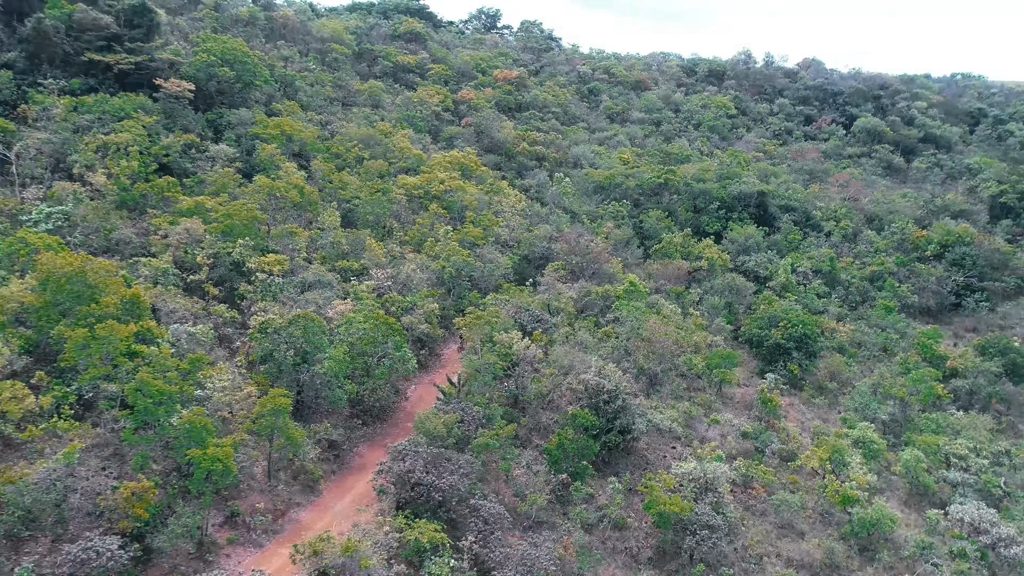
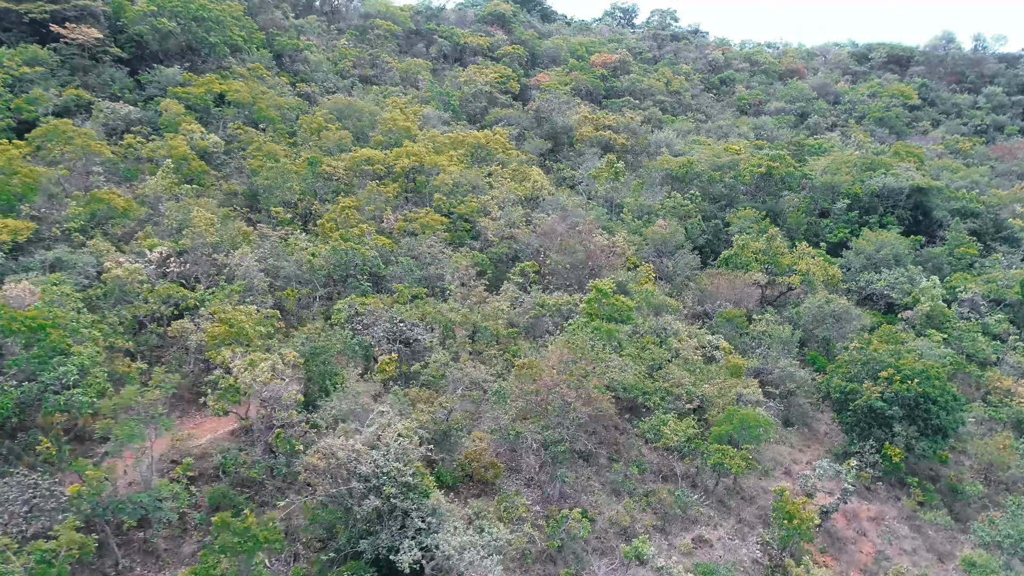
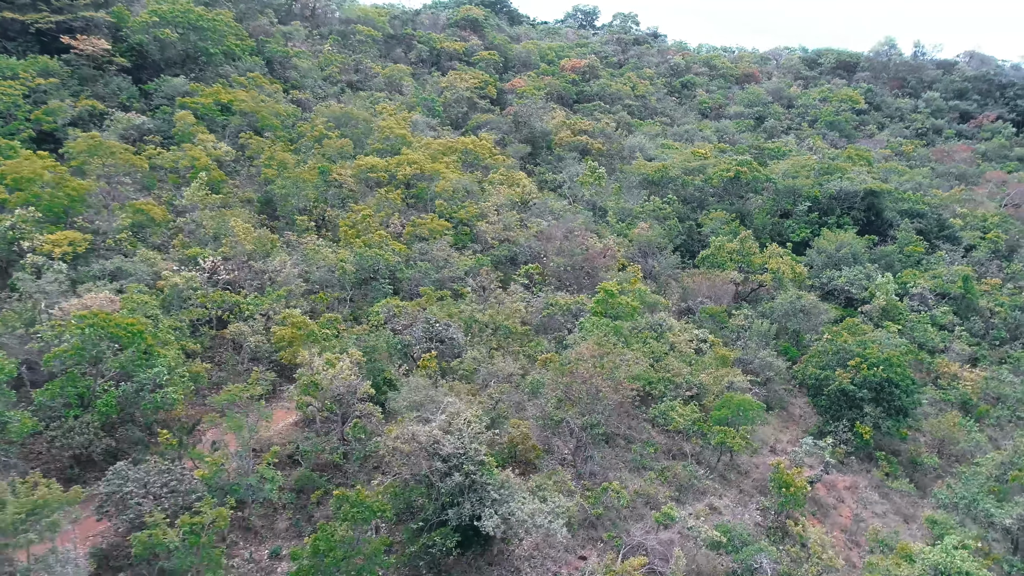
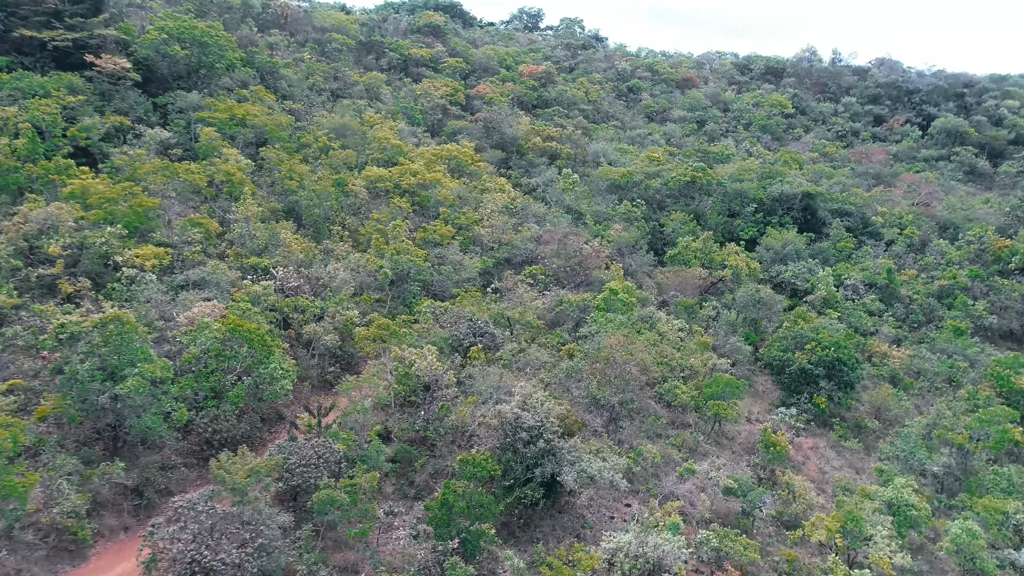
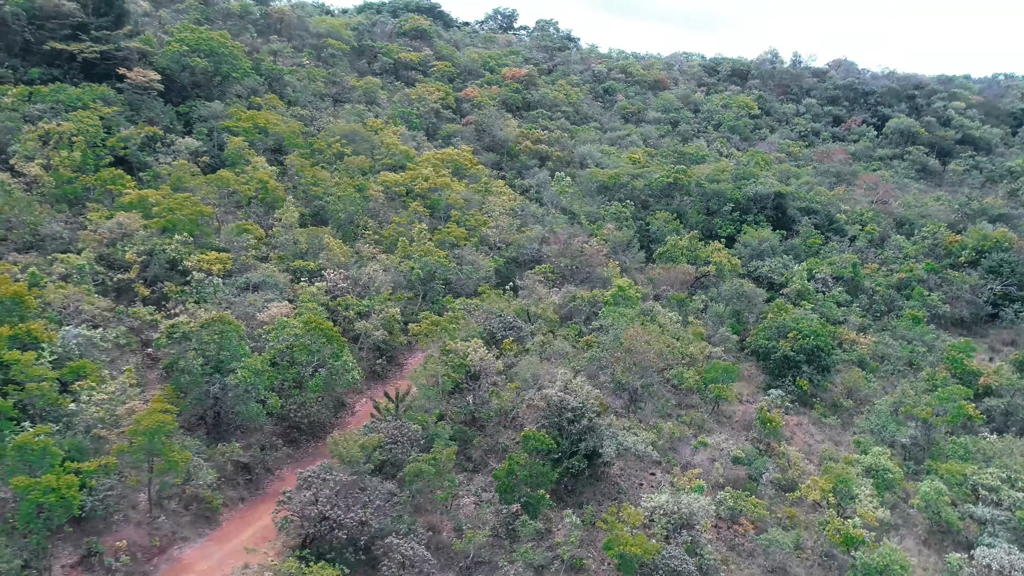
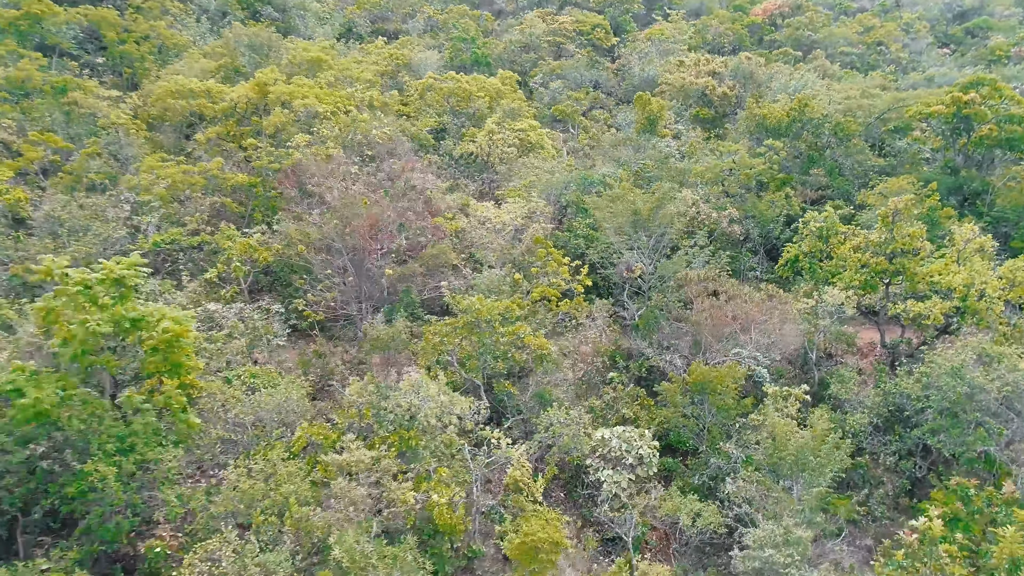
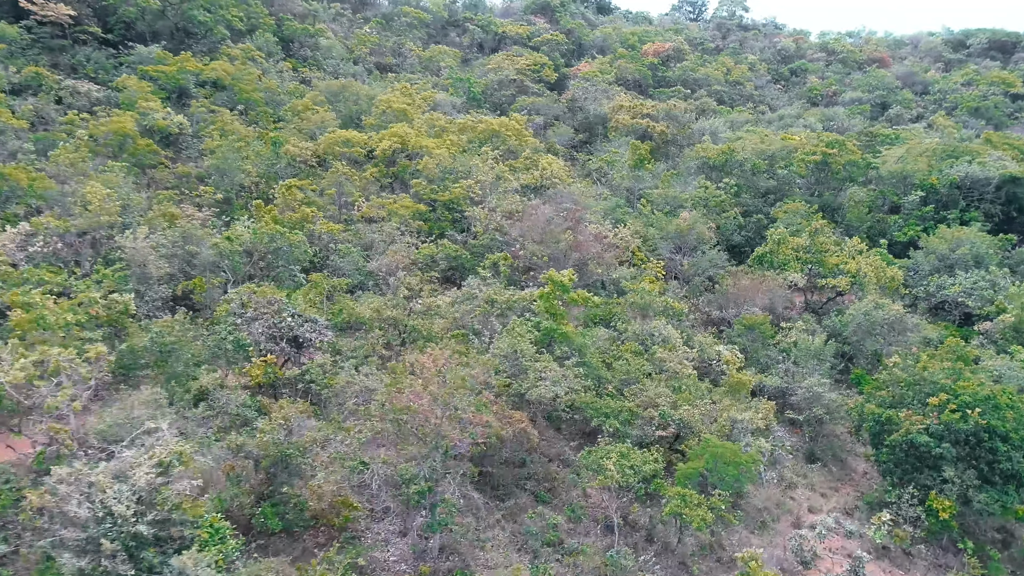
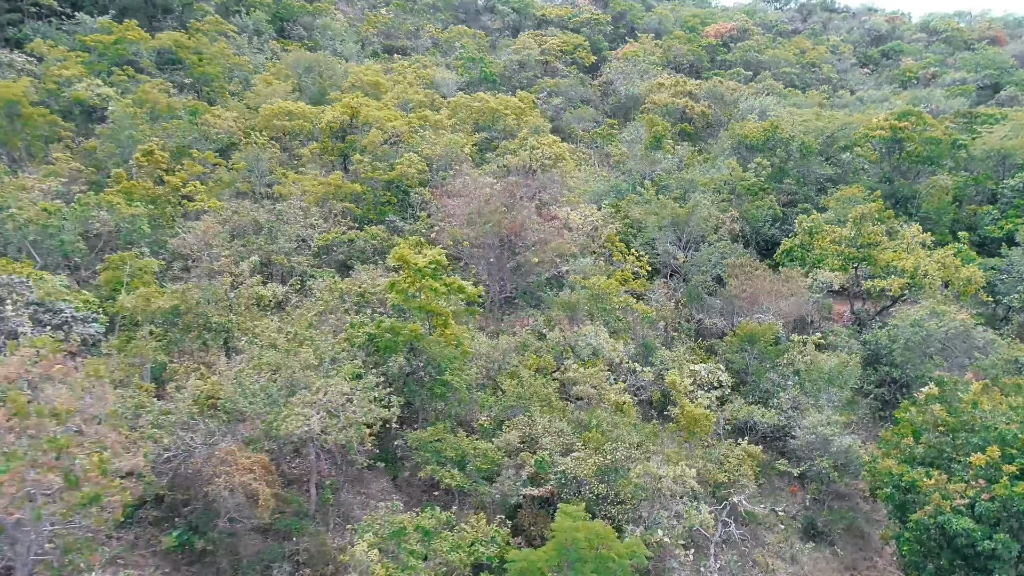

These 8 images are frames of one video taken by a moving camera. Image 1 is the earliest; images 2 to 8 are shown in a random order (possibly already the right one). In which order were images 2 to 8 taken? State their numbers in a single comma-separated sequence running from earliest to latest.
5, 4, 3, 2, 7, 8, 6
